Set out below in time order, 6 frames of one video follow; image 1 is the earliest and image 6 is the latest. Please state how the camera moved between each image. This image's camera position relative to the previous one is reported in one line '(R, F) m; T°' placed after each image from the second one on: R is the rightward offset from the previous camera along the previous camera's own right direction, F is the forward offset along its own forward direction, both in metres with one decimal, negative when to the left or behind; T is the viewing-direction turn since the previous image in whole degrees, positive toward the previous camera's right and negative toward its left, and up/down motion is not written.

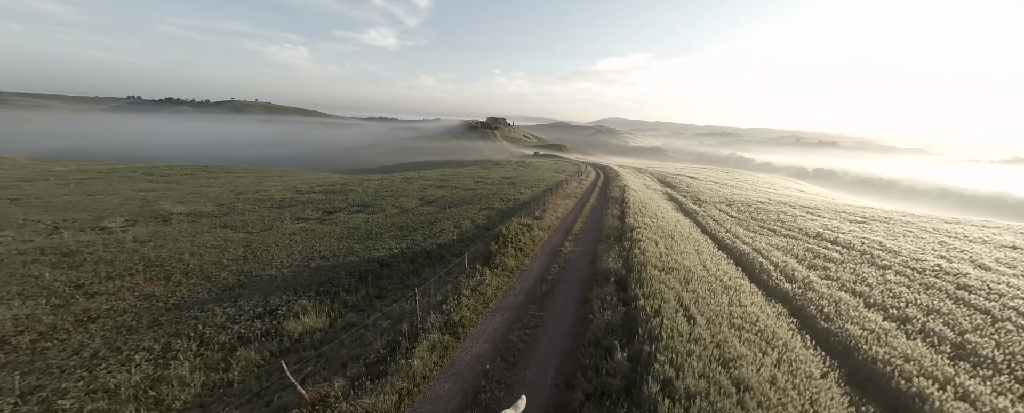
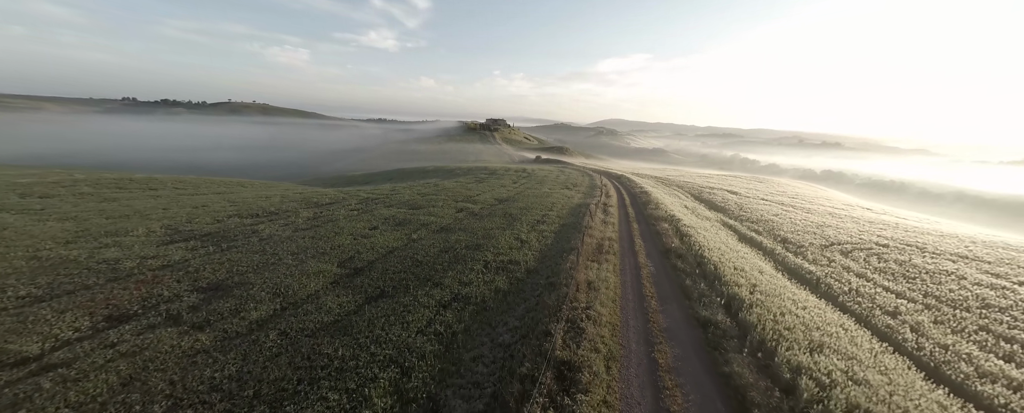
(+0.5, +15.0) m; 0°
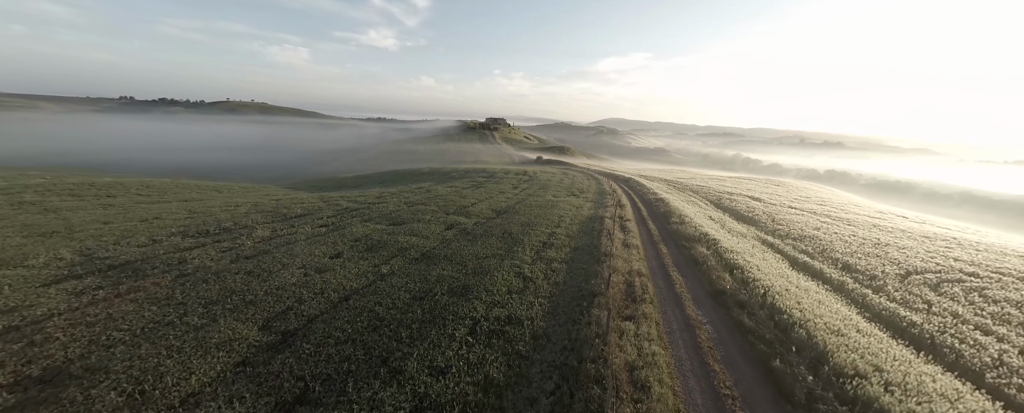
(0.0, +5.8) m; 0°
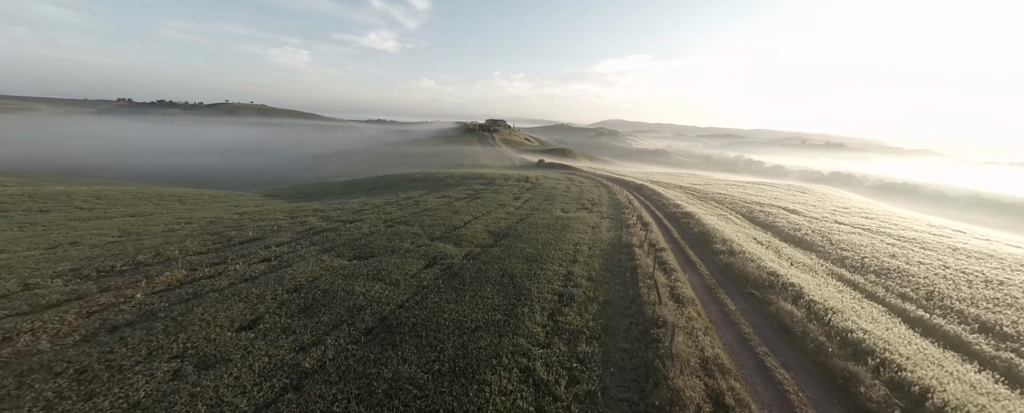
(-0.1, +7.2) m; 0°
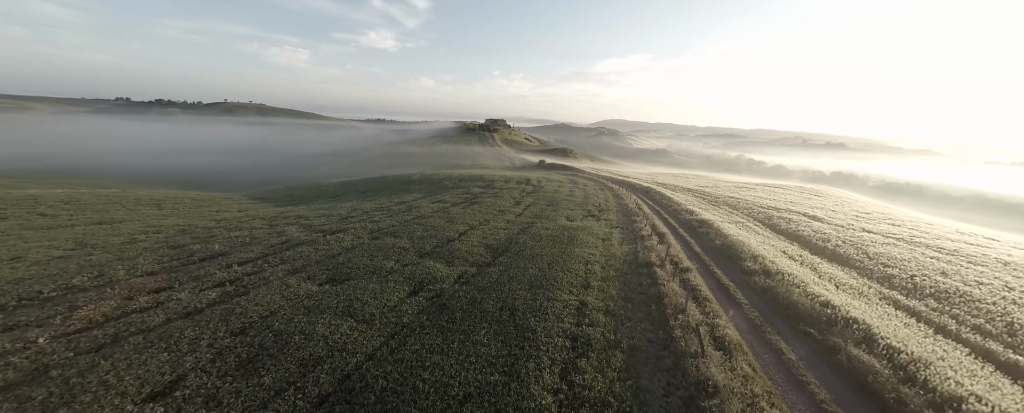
(0.0, +3.5) m; 0°
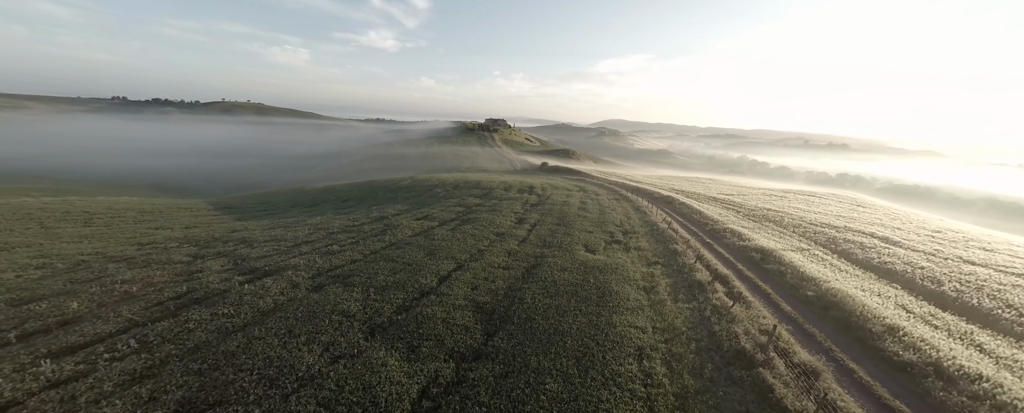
(-0.1, +9.0) m; 0°
